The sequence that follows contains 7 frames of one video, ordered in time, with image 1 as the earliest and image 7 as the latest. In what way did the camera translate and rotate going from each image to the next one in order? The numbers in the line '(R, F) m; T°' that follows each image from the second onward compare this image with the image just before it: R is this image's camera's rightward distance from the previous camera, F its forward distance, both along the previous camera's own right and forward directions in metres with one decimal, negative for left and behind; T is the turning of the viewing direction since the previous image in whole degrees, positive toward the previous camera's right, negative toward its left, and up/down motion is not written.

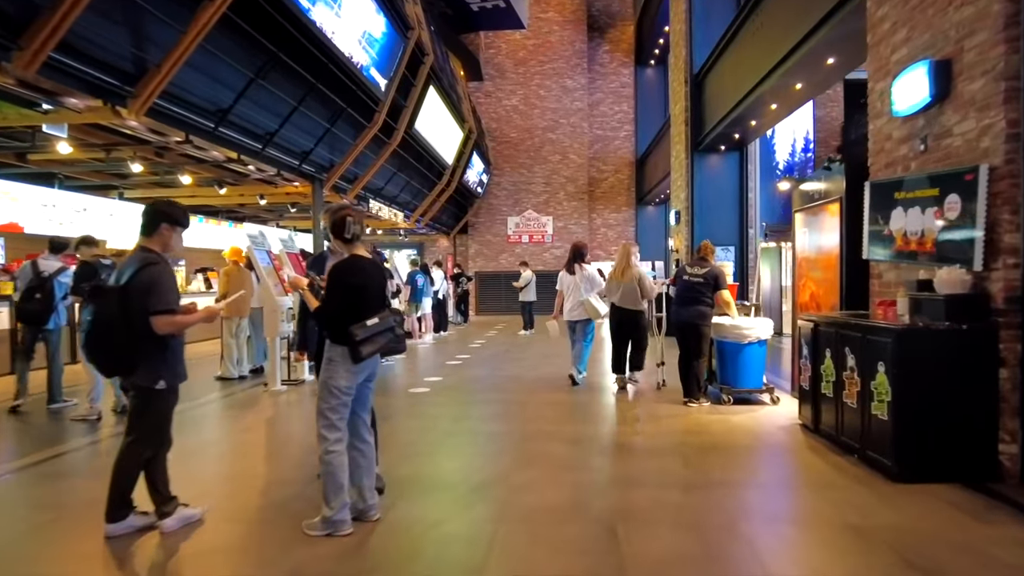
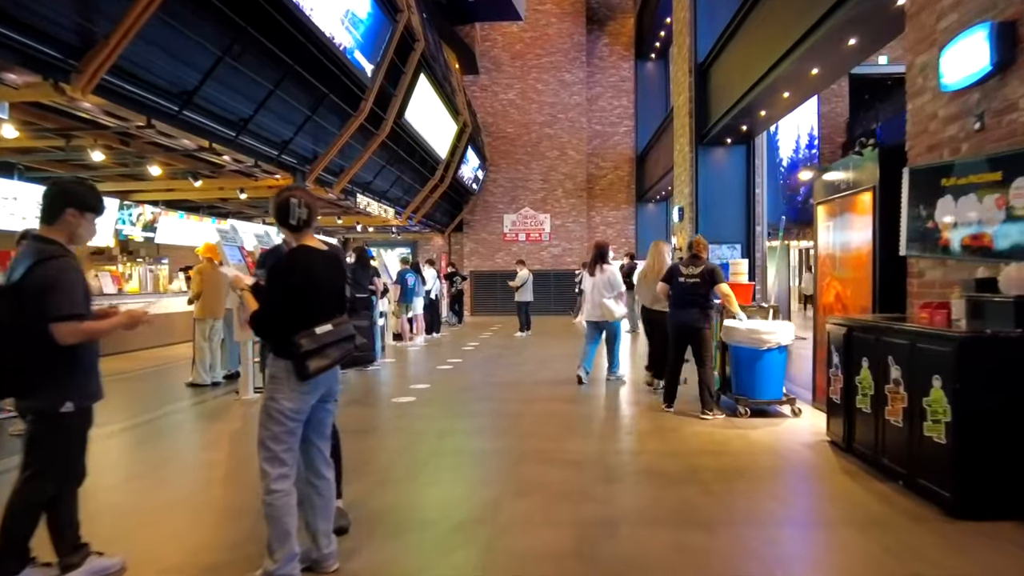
(0.0, +0.5) m; 0°
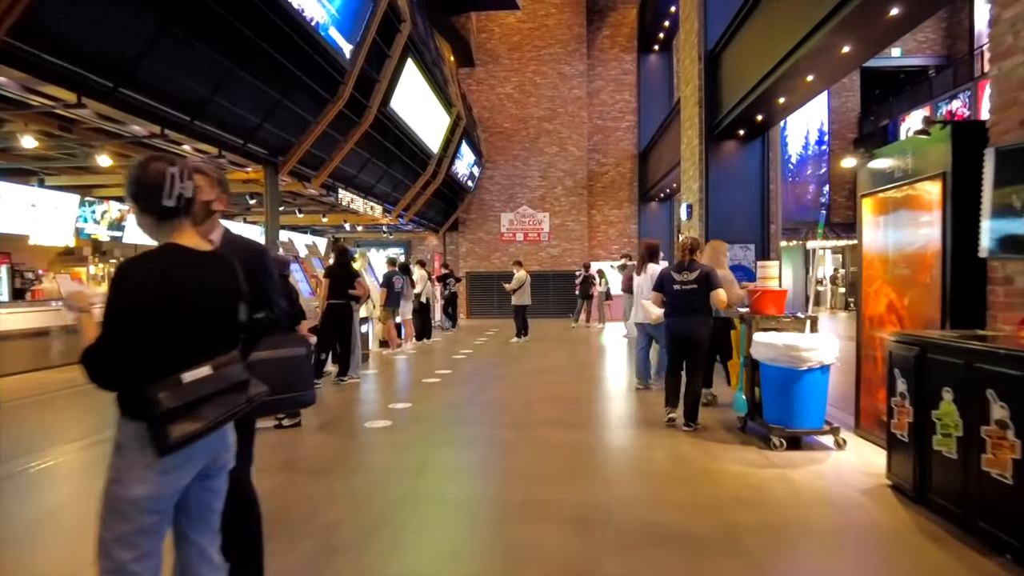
(+0.1, +0.8) m; 0°
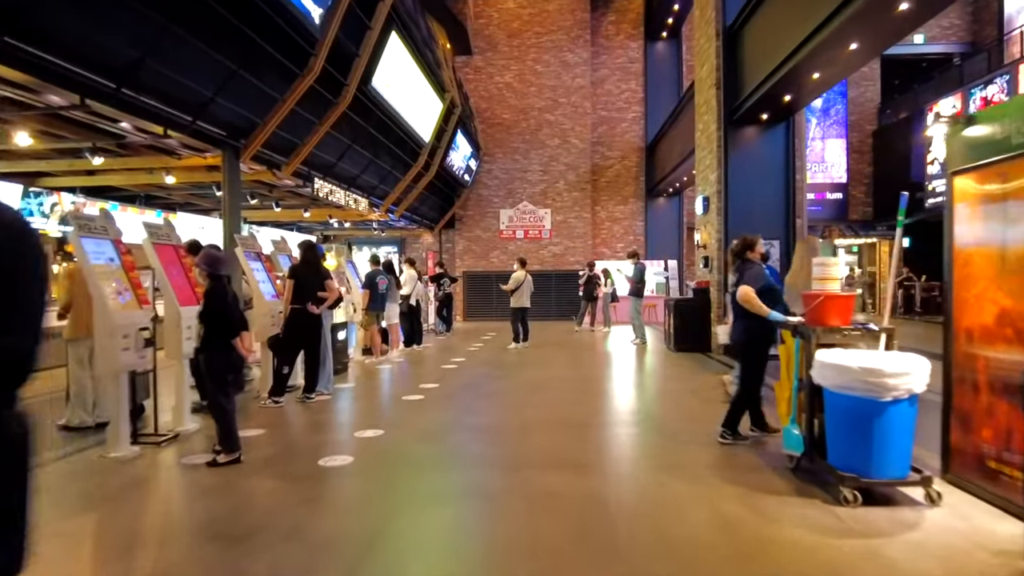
(+0.1, +1.0) m; 0°
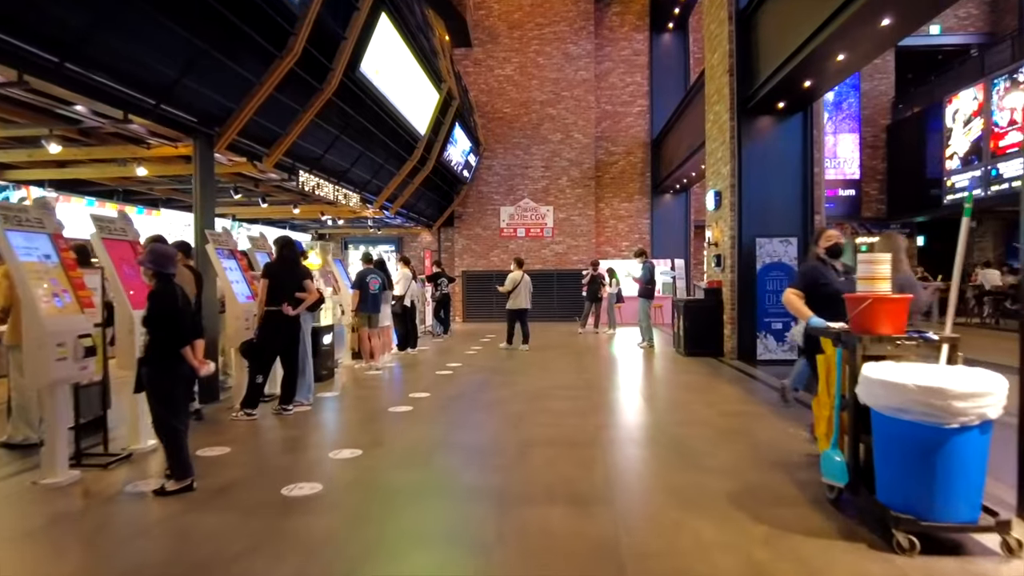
(0.0, +0.6) m; 0°
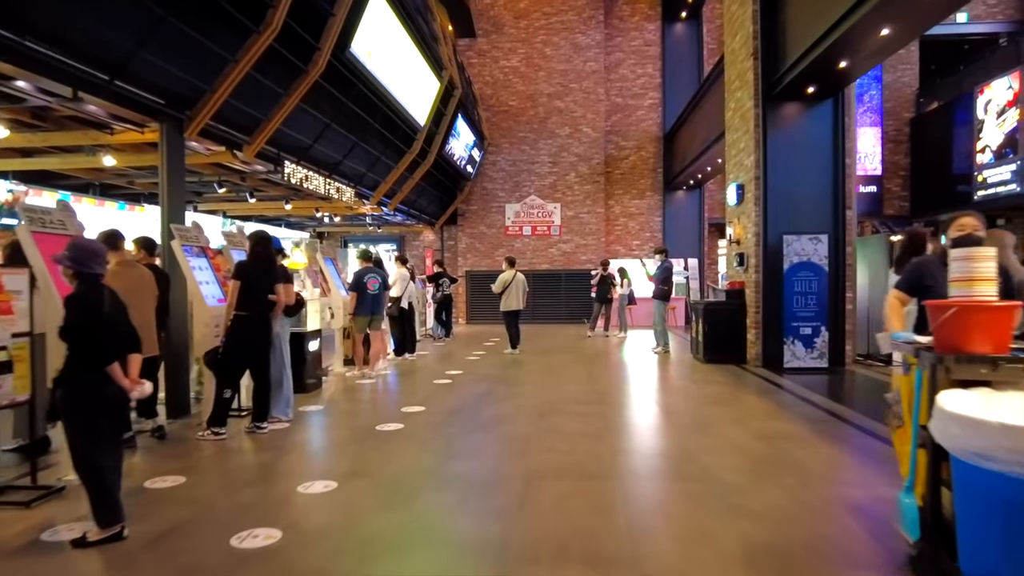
(0.0, +0.7) m; -1°
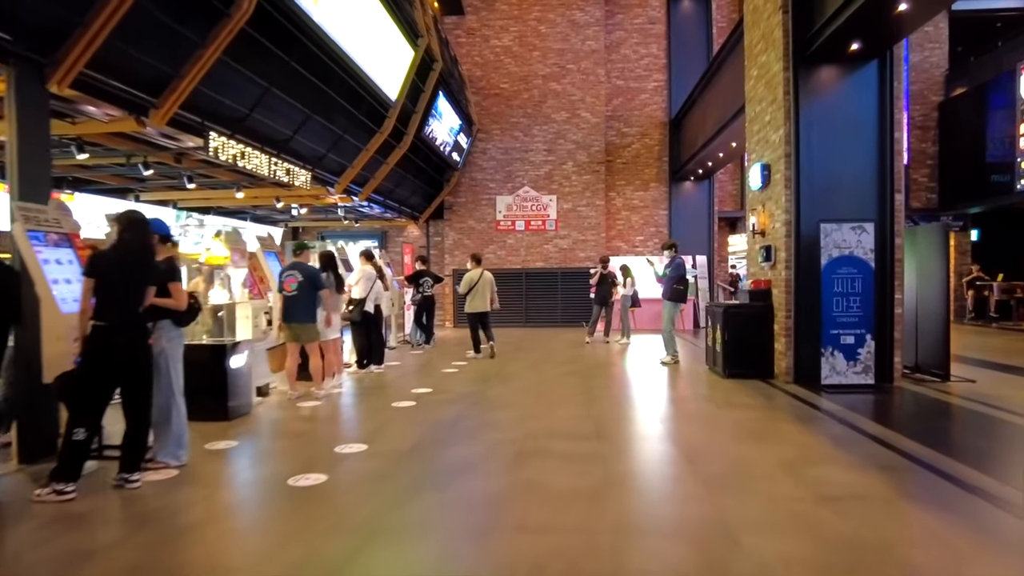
(+0.2, +1.4) m; 0°
